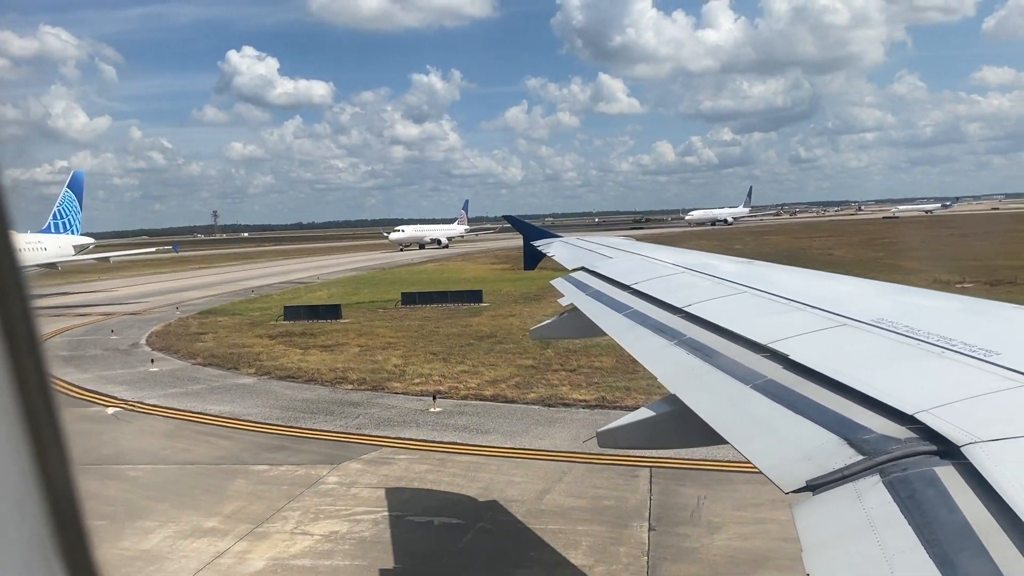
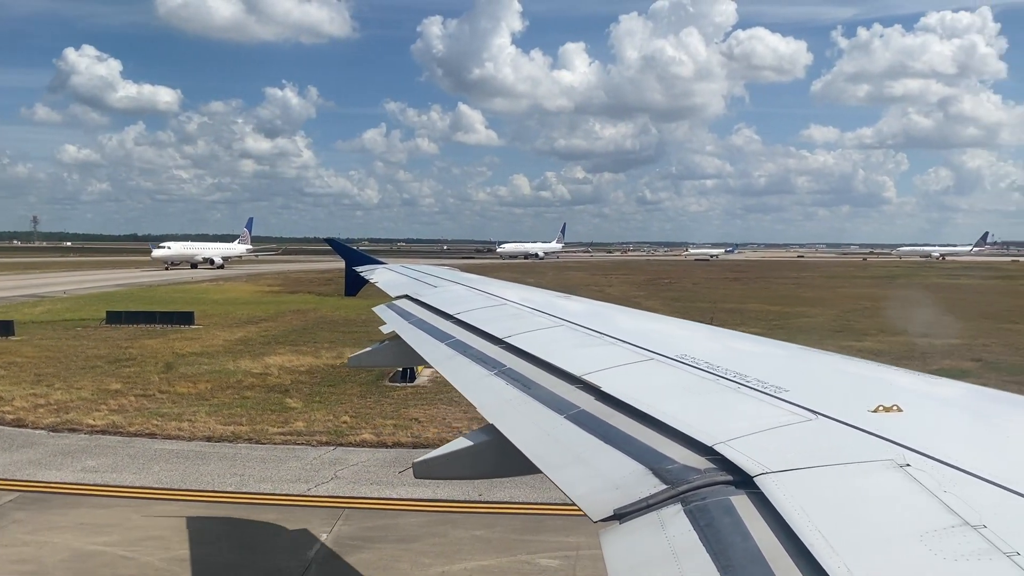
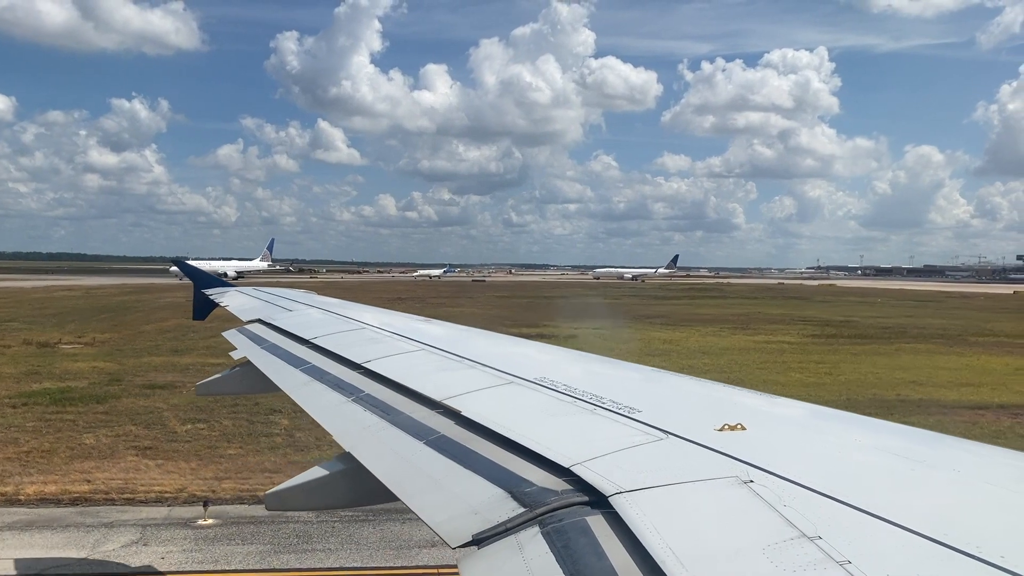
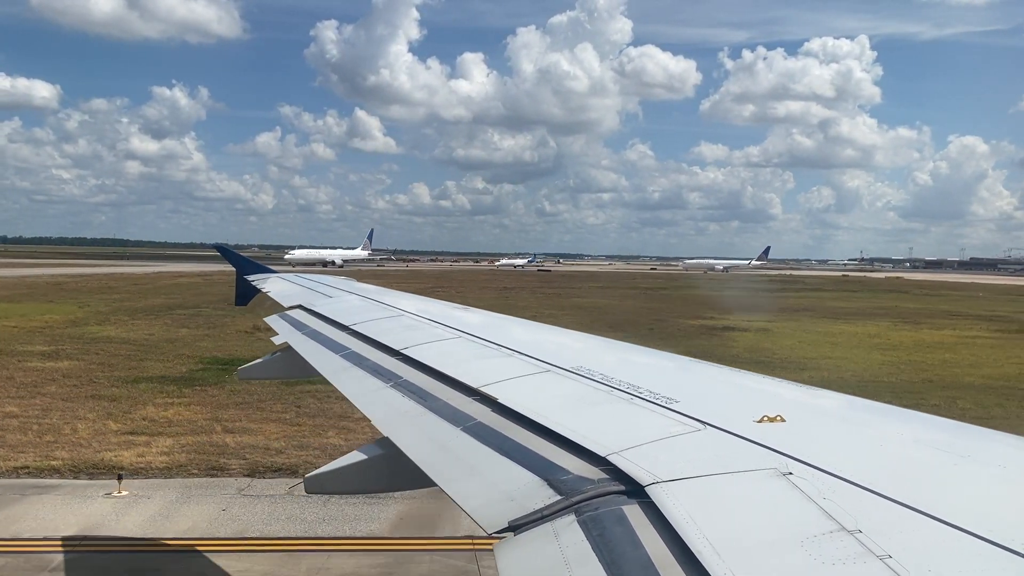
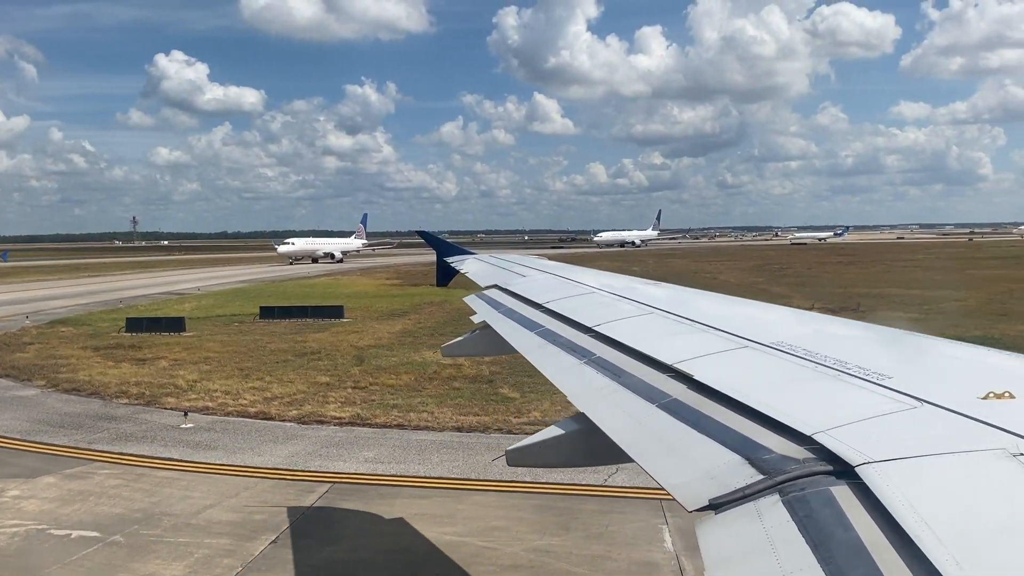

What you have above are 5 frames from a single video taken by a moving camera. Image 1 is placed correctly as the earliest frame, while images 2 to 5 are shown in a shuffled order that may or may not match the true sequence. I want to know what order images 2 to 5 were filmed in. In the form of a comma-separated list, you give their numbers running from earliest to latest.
5, 2, 4, 3
